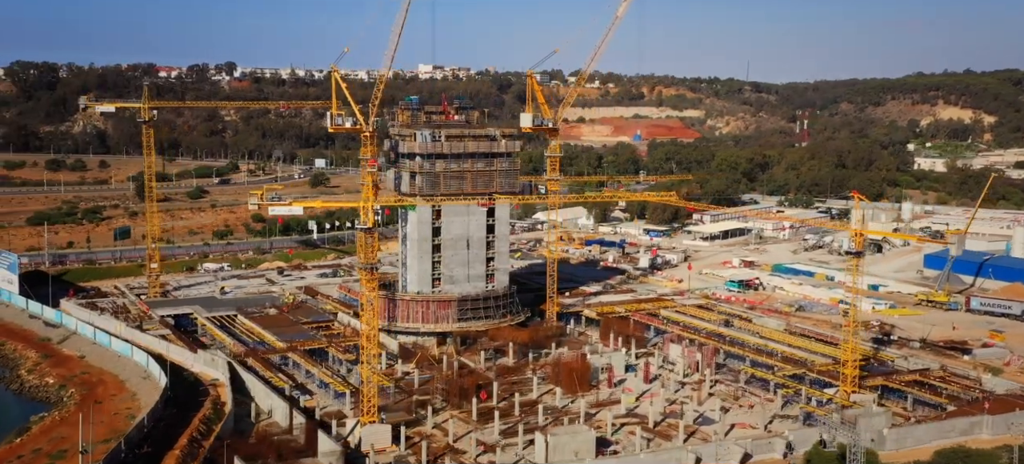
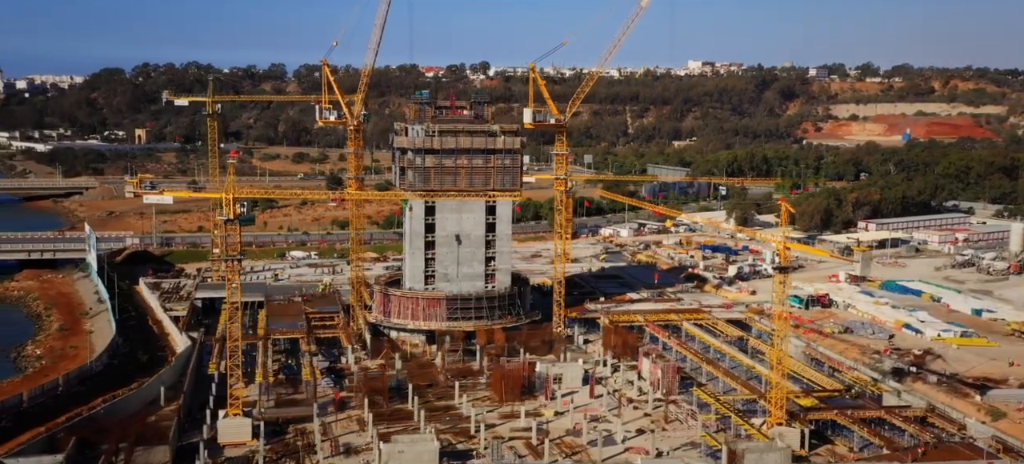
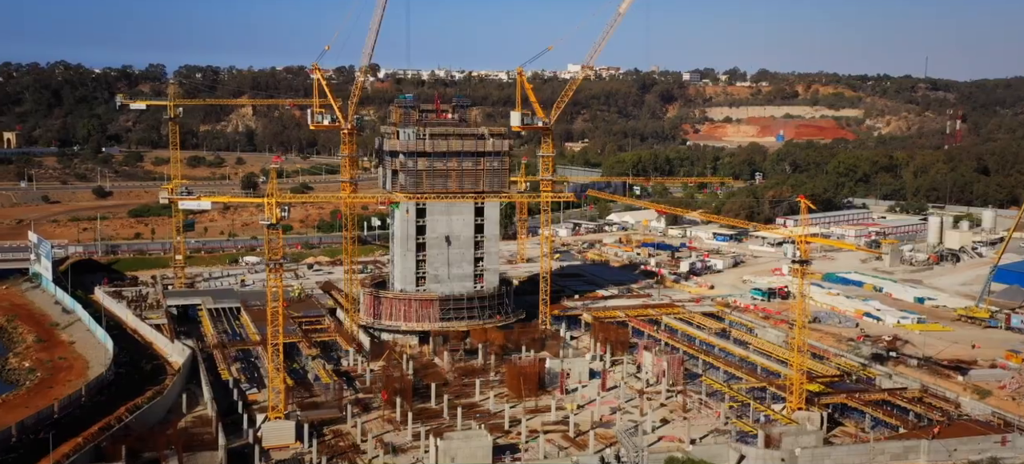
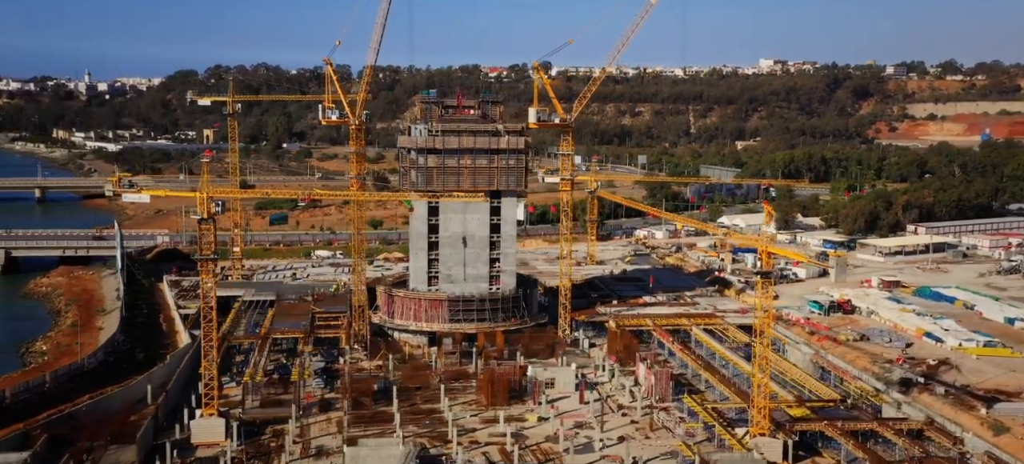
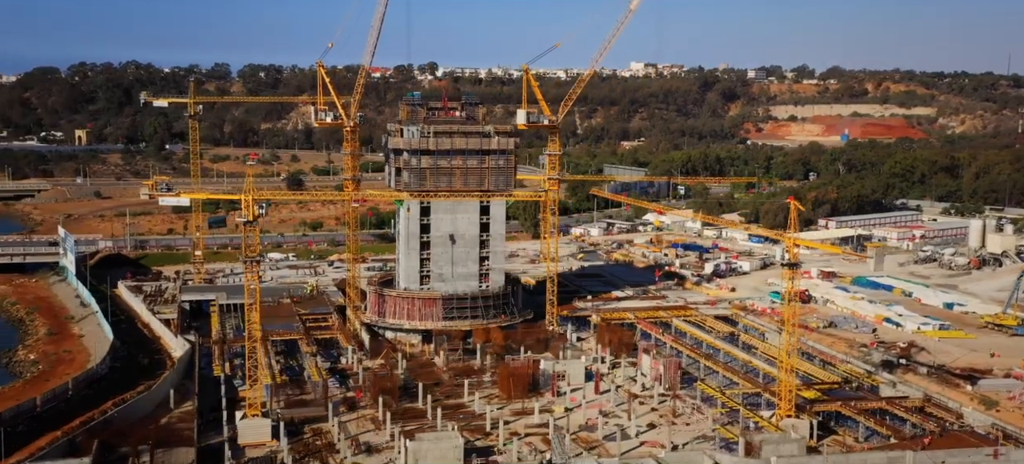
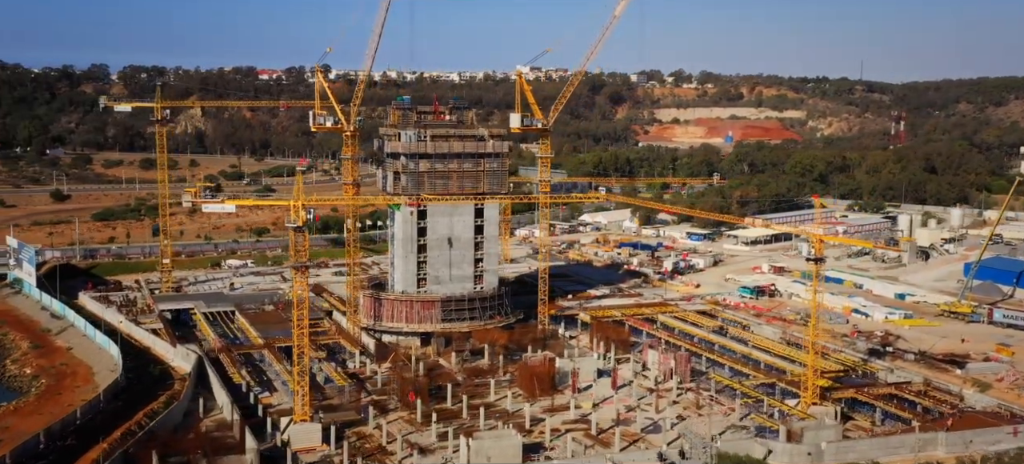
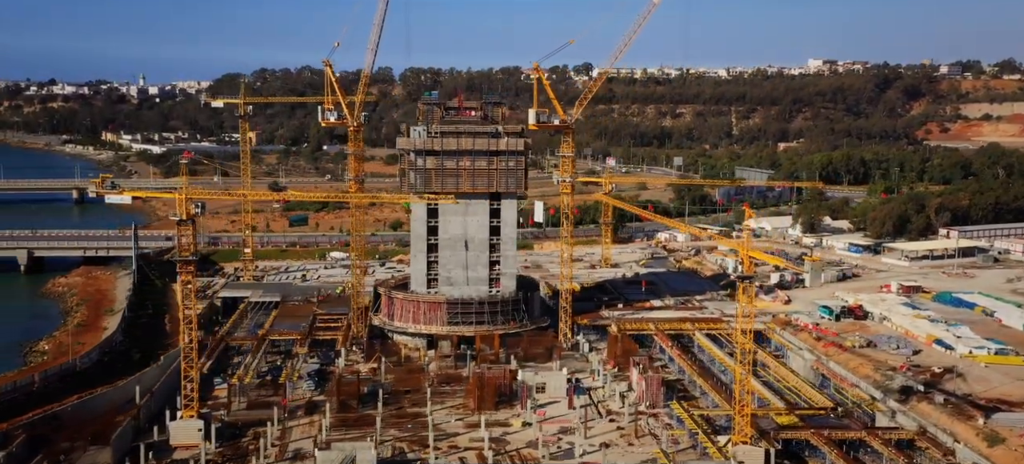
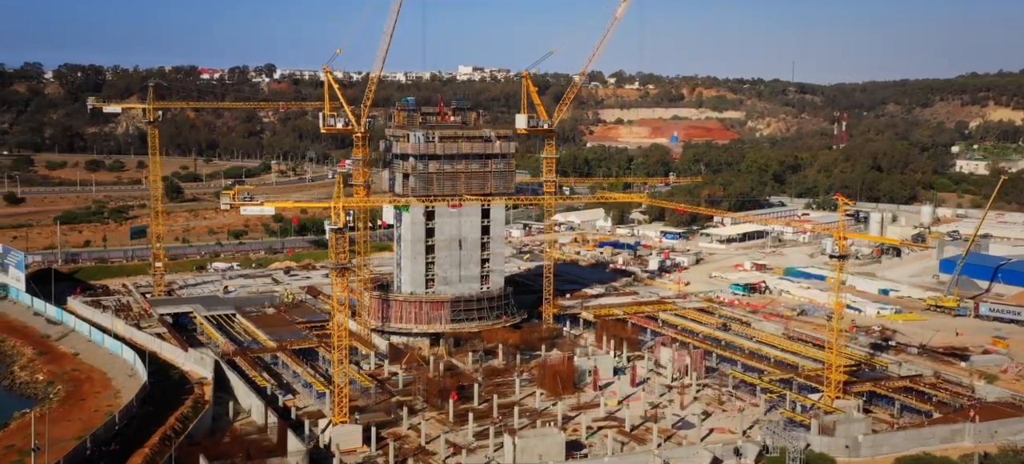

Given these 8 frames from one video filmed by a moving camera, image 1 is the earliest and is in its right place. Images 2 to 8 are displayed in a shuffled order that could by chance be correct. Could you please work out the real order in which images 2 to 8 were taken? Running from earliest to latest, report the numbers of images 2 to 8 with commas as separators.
8, 6, 3, 5, 2, 4, 7
